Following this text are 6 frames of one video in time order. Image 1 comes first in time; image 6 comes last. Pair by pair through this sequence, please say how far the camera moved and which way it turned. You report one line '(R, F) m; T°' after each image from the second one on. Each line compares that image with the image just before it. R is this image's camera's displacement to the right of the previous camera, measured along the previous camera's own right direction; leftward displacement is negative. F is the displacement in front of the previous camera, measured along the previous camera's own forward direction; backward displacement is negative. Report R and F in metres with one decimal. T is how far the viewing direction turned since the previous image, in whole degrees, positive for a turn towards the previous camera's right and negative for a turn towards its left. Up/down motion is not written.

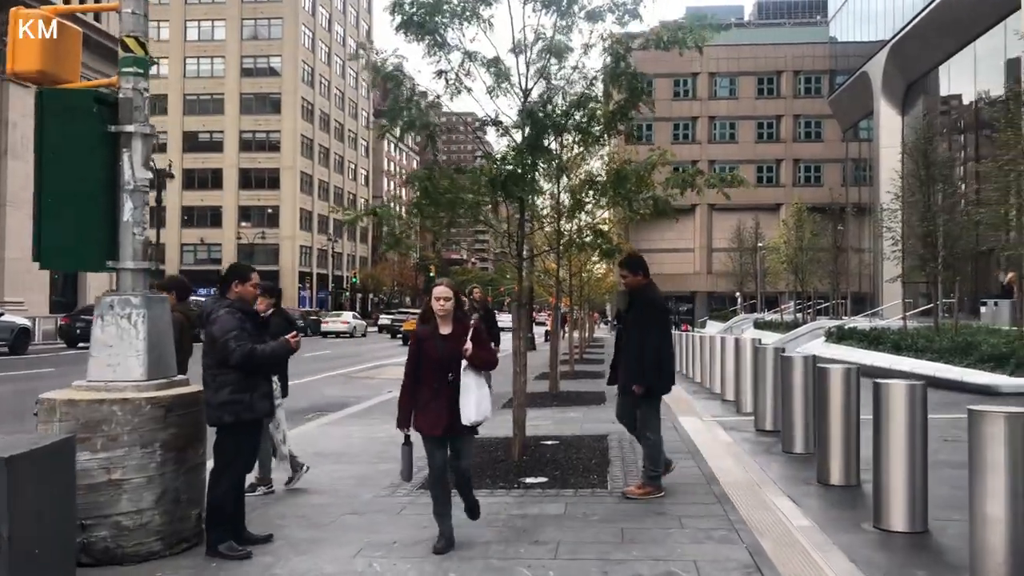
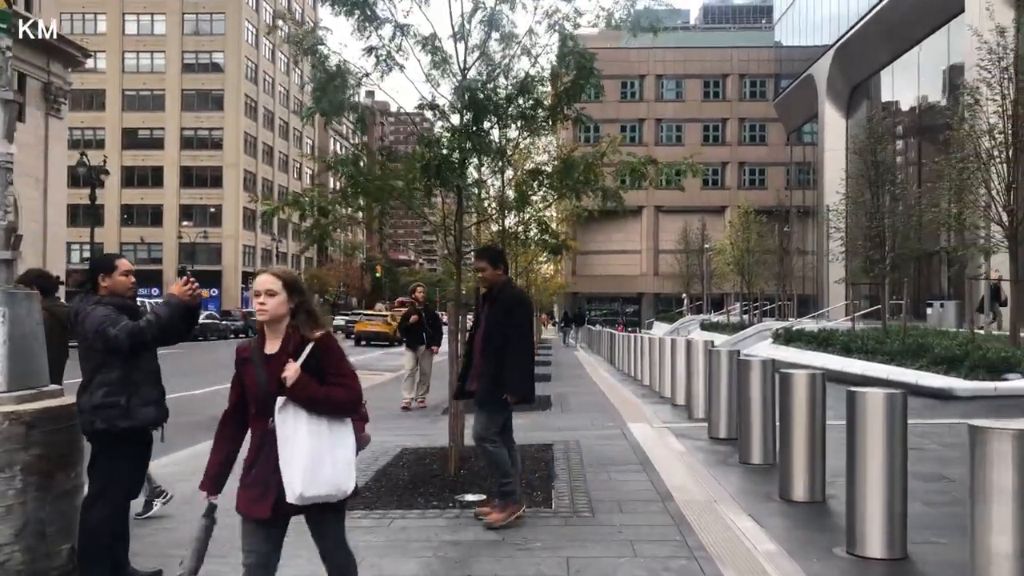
(+0.1, +0.7) m; +3°
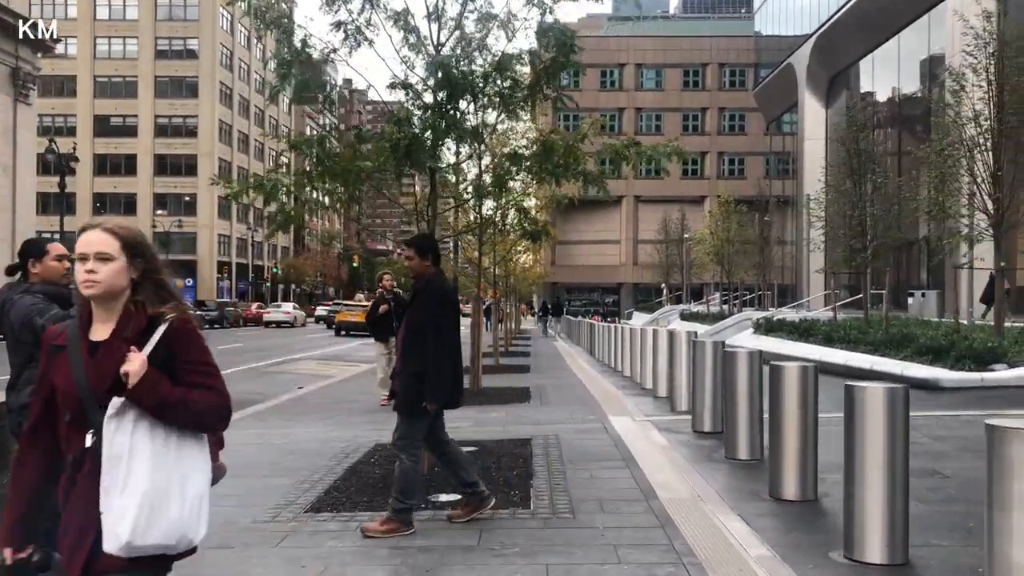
(0.0, +0.4) m; +1°
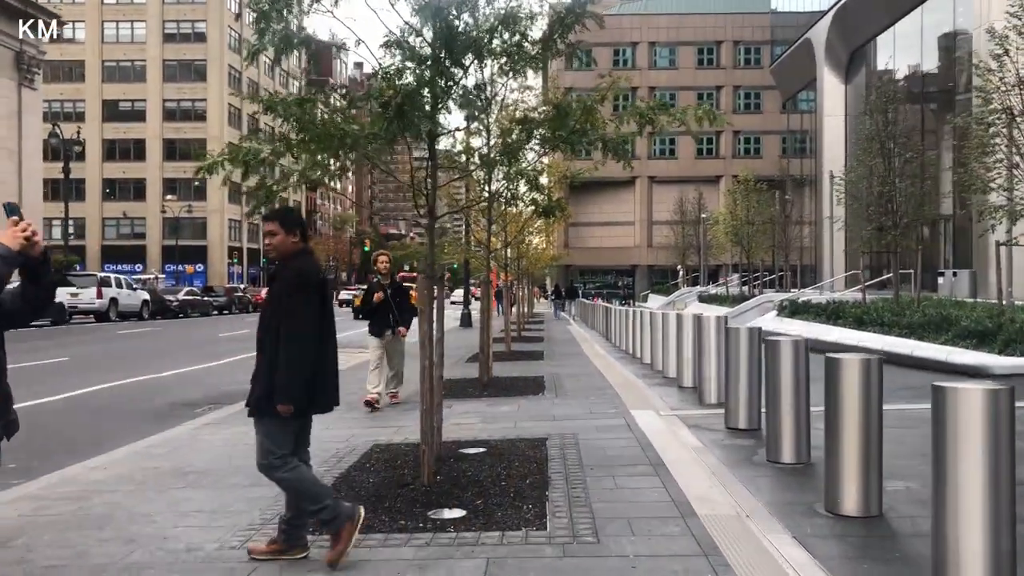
(0.0, +0.9) m; -1°
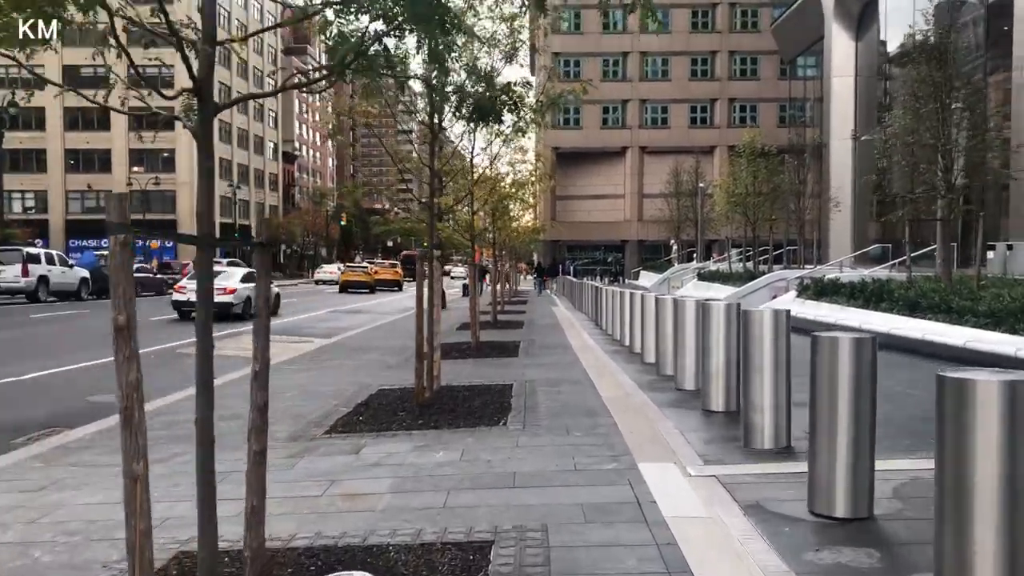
(+0.3, +3.6) m; +1°
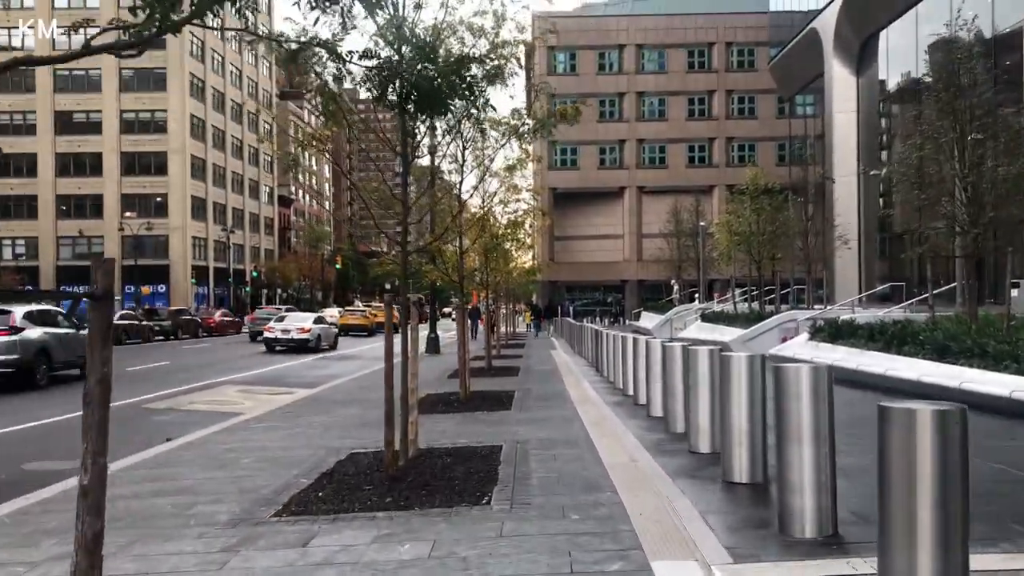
(+0.1, +1.1) m; 0°
